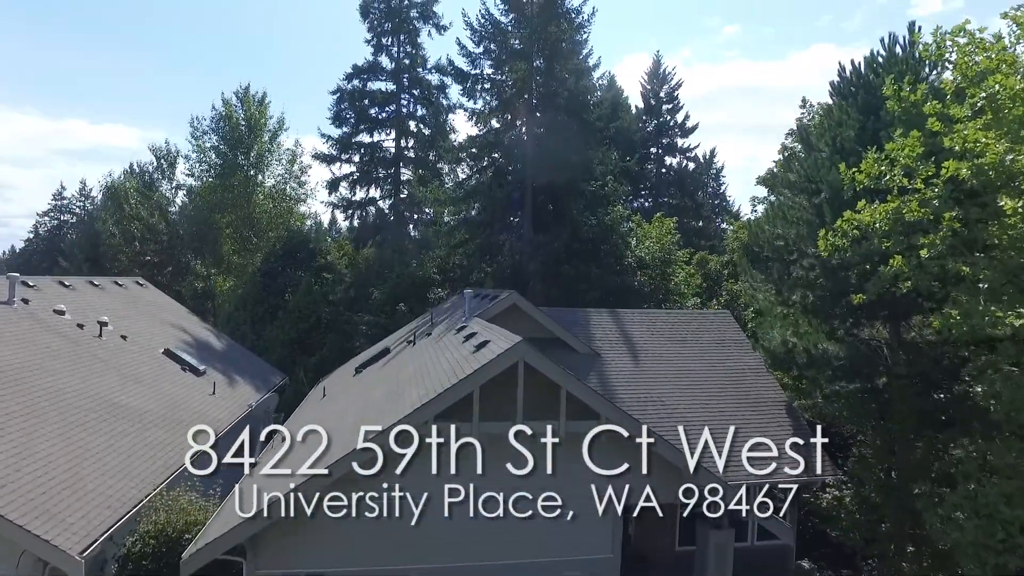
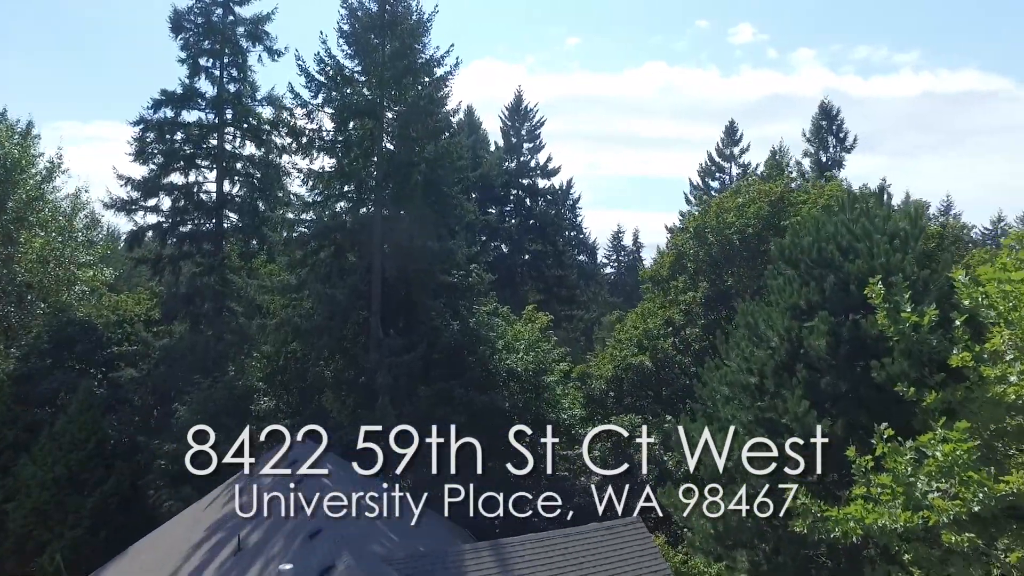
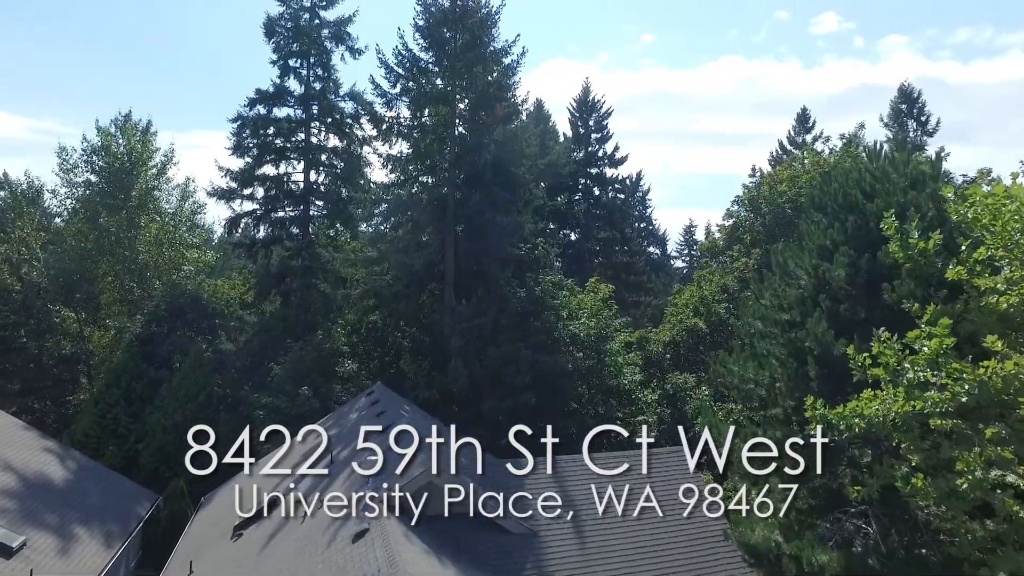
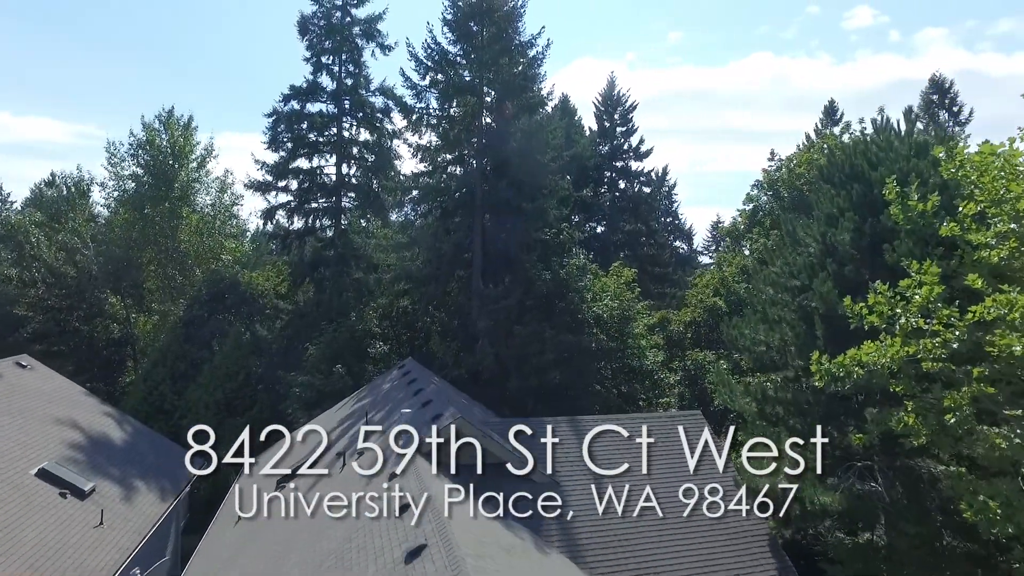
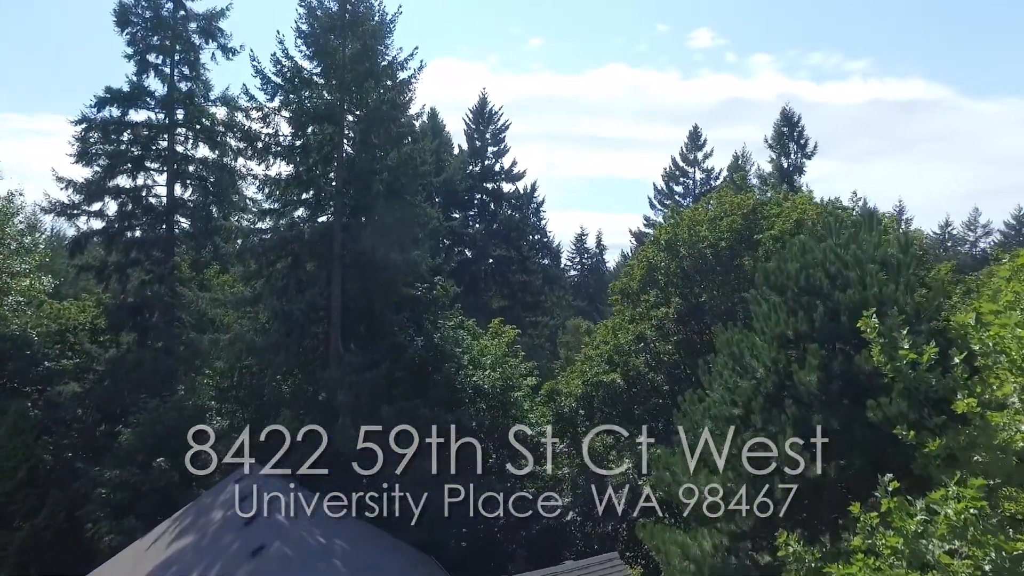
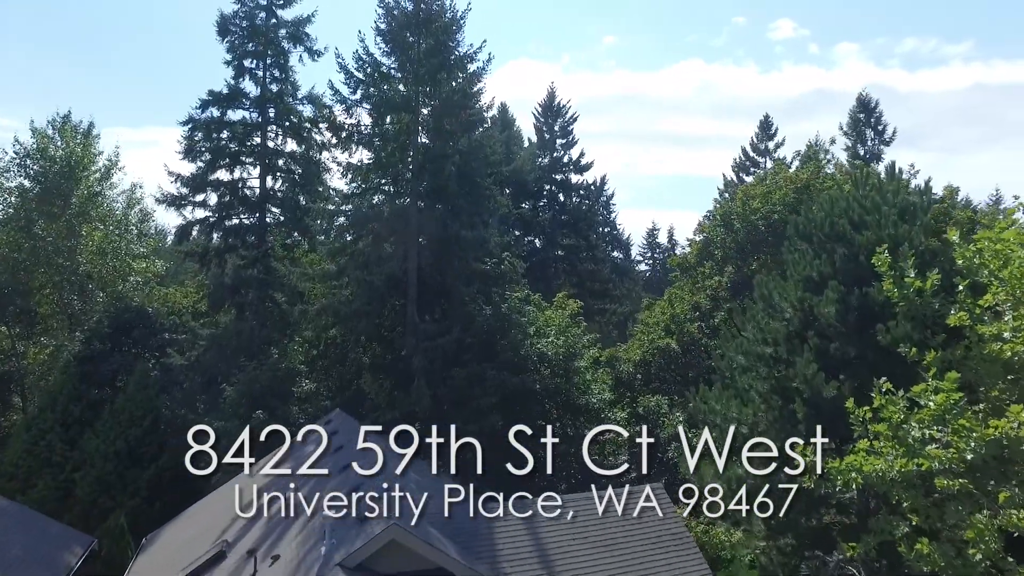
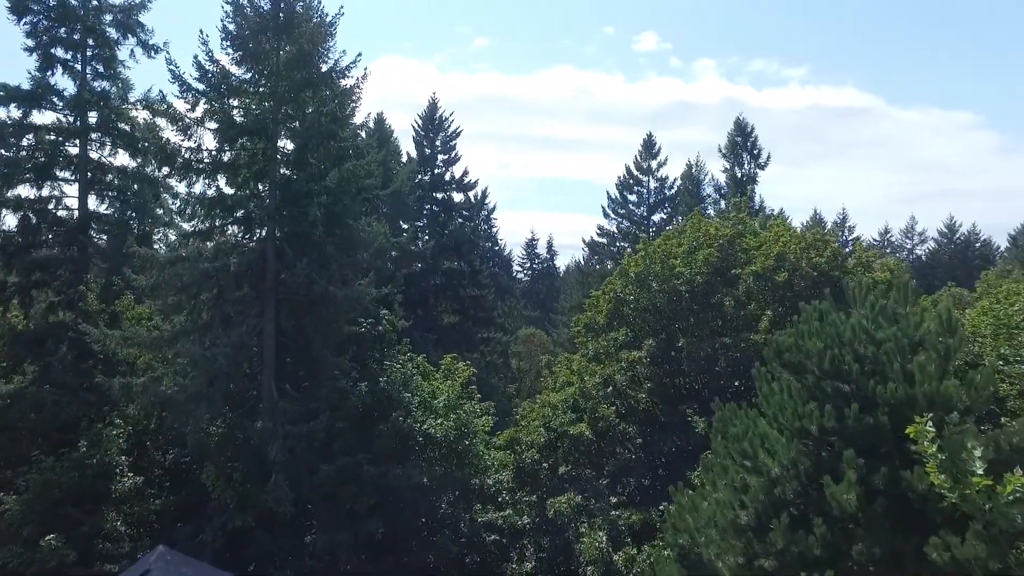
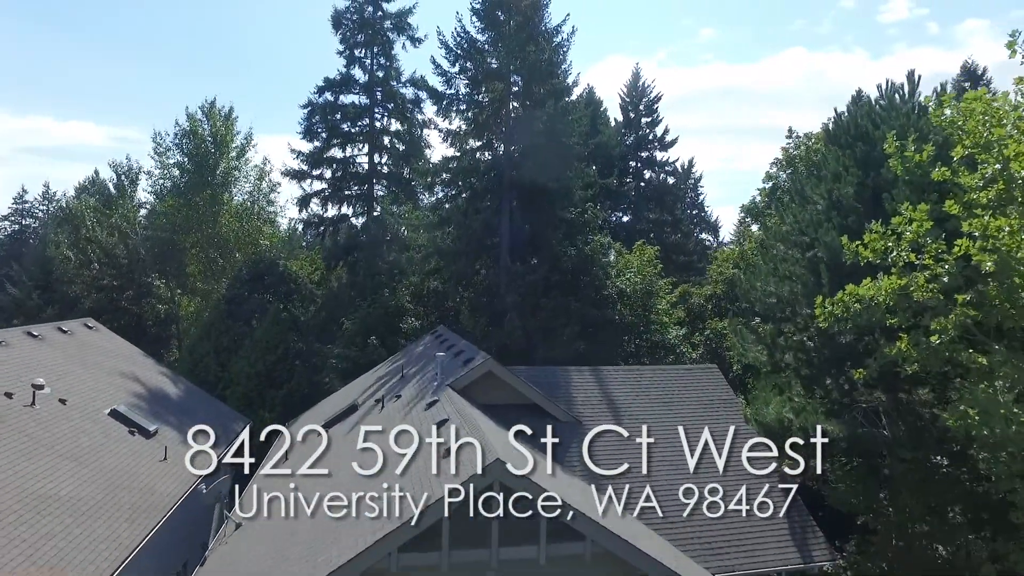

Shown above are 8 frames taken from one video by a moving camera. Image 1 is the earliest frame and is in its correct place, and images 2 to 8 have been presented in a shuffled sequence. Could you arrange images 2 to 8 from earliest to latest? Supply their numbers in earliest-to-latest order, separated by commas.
8, 4, 3, 6, 2, 5, 7
